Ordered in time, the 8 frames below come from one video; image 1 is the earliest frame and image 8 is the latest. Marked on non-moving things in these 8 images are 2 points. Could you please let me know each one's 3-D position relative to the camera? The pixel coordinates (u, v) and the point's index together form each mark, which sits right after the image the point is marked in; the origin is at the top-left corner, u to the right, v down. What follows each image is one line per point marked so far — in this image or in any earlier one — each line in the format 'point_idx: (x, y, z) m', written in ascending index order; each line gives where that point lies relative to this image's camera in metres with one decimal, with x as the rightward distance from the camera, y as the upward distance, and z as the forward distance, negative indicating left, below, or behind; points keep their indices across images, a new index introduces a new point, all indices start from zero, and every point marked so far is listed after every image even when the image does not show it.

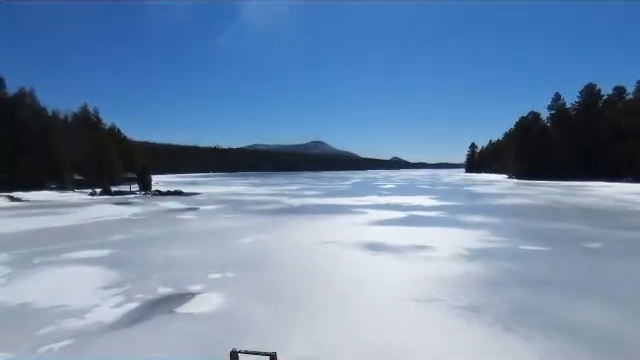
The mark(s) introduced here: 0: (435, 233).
0: (+3.5, -1.6, +16.6) m
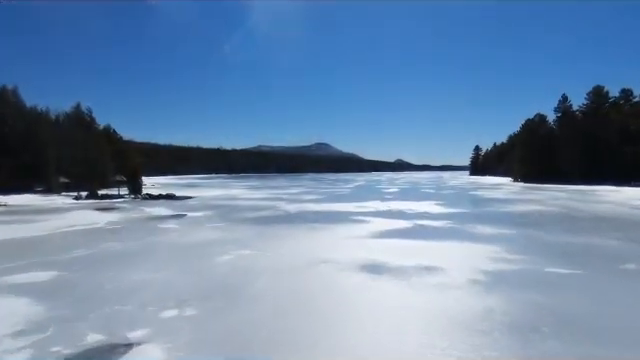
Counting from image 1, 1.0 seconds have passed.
0: (+3.2, -1.8, +14.5) m
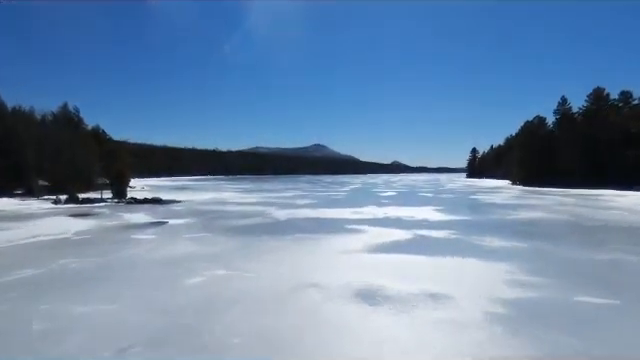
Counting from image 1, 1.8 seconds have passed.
0: (+3.0, -2.0, +12.7) m
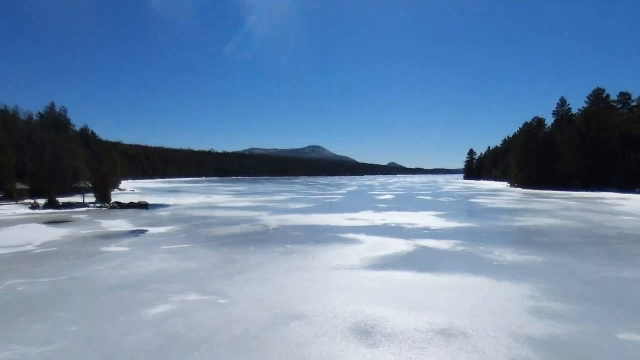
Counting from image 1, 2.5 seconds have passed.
0: (+2.8, -2.2, +10.9) m
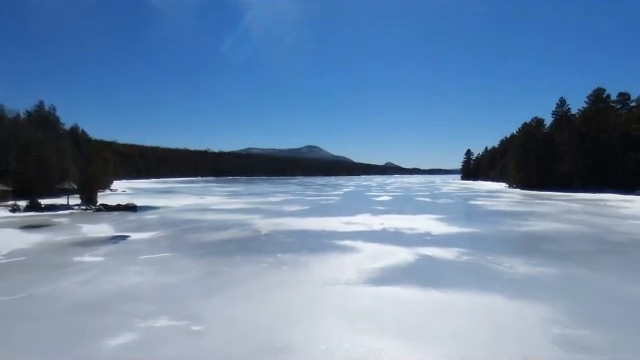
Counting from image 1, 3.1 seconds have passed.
0: (+2.6, -2.3, +9.5) m
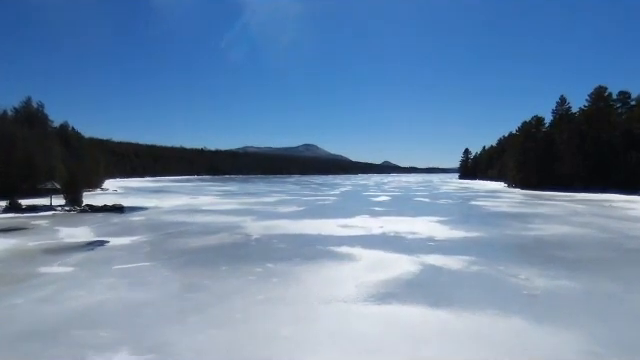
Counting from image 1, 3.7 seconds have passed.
0: (+2.5, -2.4, +8.0) m
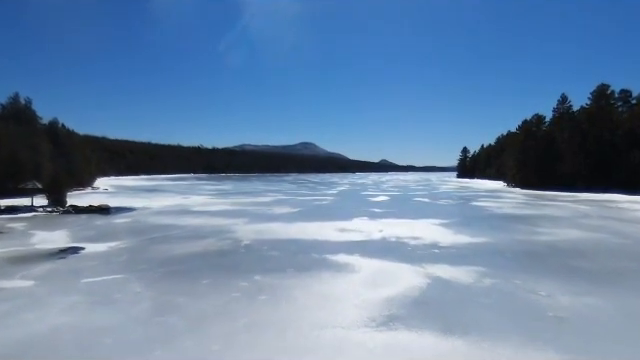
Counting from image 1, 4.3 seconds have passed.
0: (+2.4, -2.4, +6.5) m
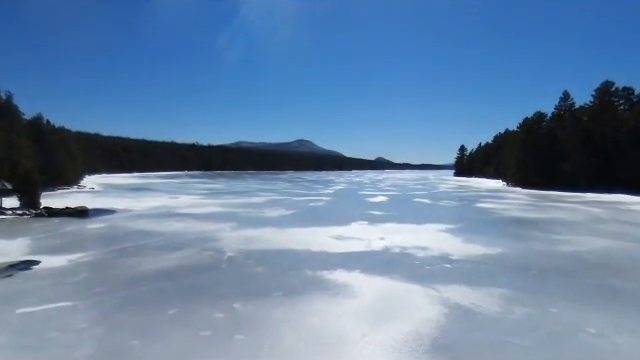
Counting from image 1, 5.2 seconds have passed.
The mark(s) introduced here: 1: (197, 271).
0: (+2.3, -2.6, +4.1) m
1: (-3.1, -2.3, +14.1) m
